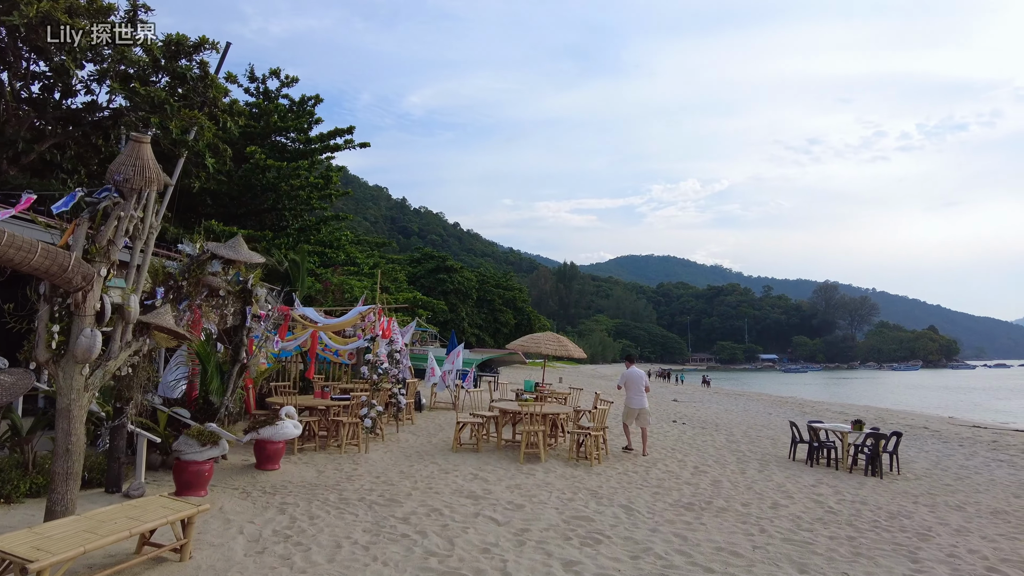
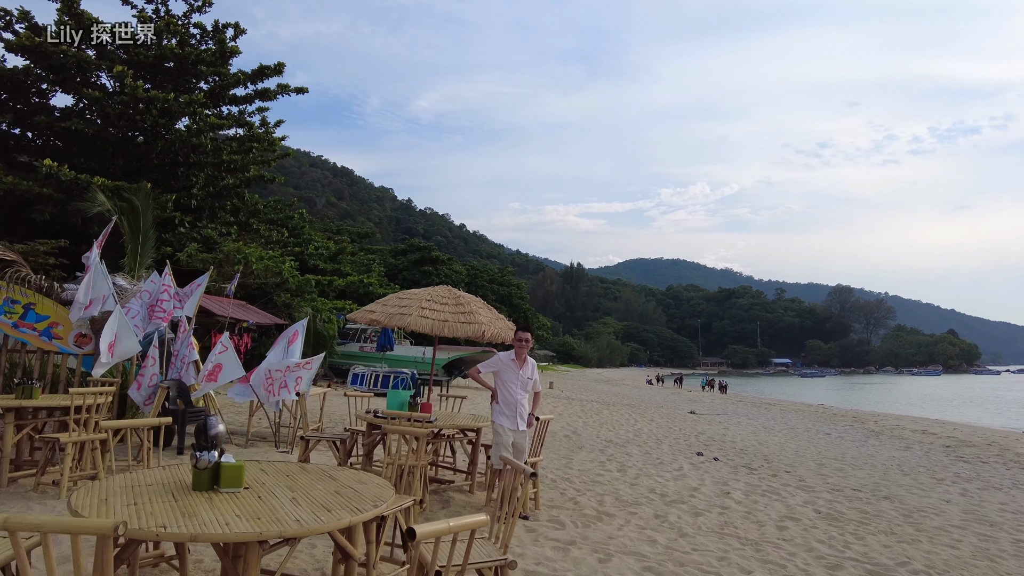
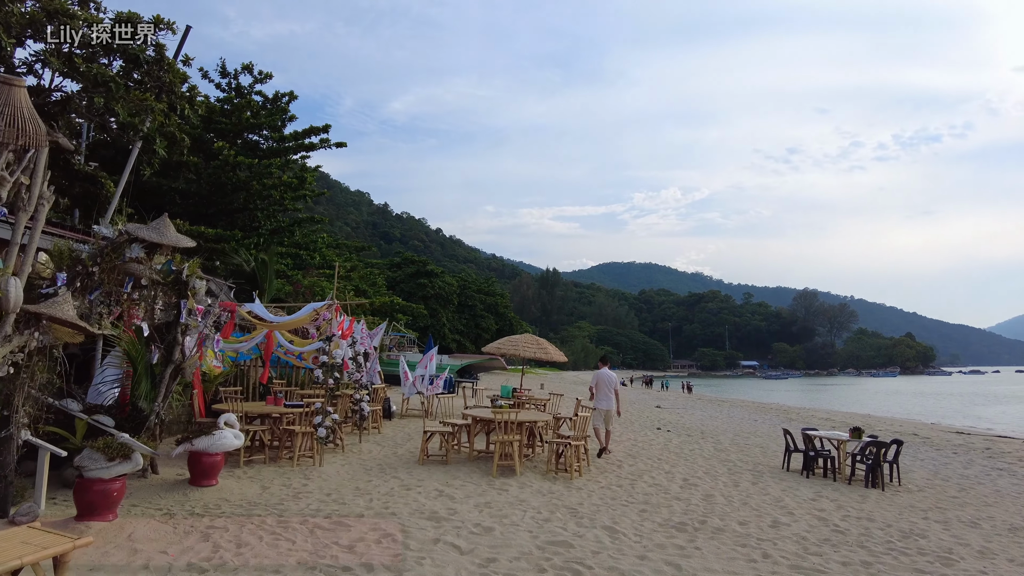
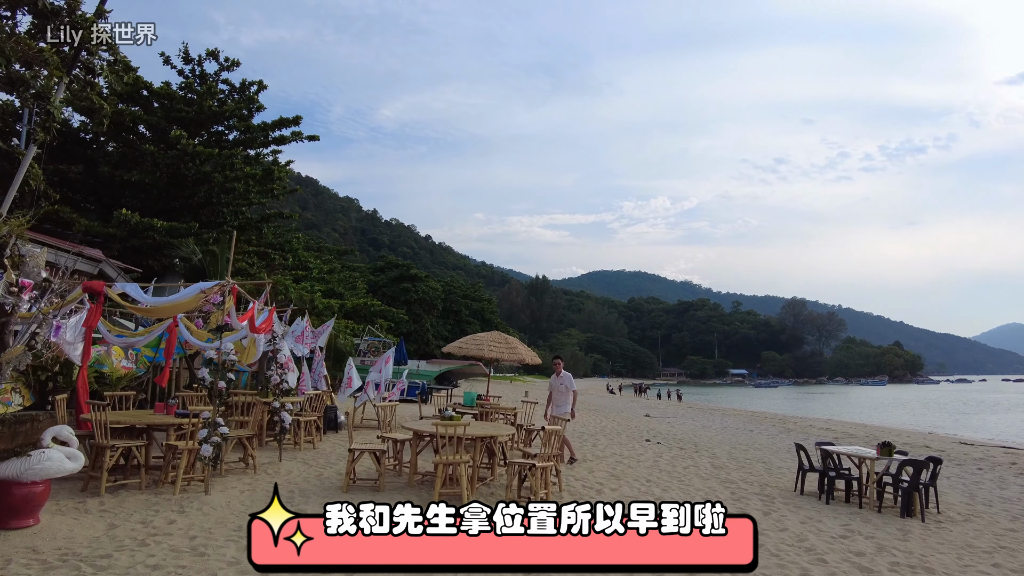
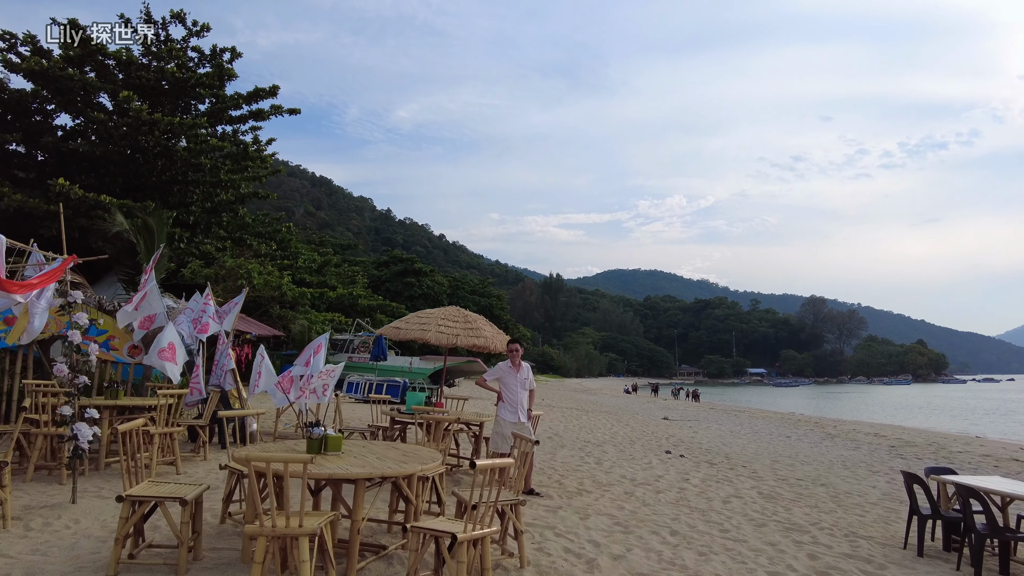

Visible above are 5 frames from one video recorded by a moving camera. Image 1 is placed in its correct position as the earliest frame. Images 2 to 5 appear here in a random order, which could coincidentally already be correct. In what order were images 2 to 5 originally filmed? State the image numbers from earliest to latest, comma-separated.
3, 4, 5, 2
